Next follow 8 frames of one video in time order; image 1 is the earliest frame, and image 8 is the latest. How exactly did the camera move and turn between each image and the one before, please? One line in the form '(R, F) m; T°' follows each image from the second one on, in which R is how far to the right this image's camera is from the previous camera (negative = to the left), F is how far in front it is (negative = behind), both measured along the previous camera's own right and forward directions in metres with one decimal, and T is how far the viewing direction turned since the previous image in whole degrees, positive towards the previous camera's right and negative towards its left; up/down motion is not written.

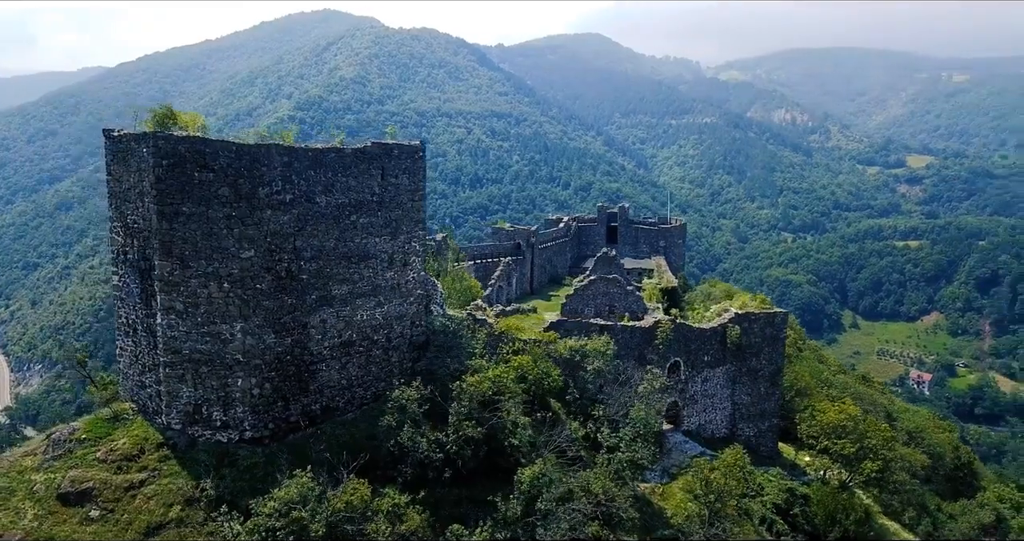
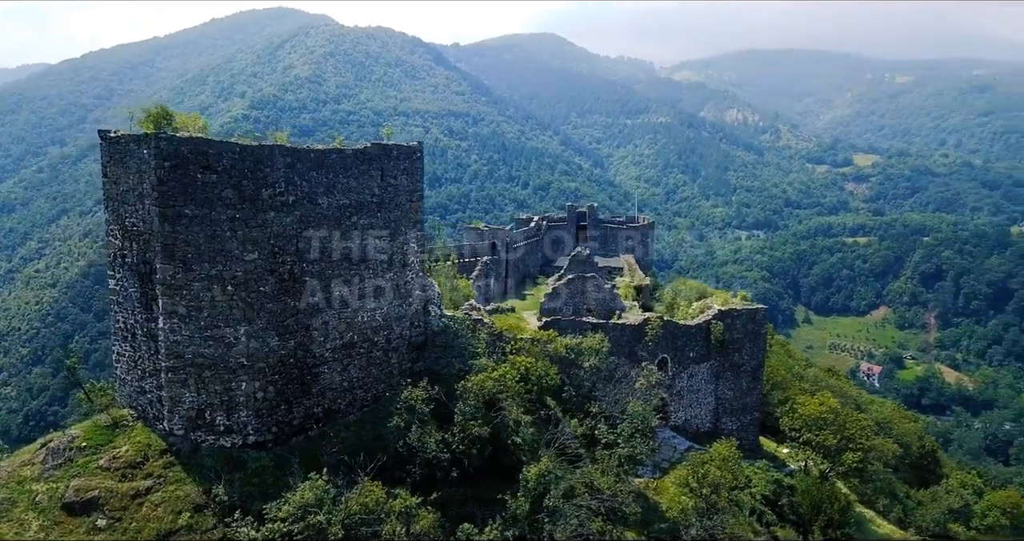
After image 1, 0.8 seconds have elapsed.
(-0.5, -0.1) m; +3°
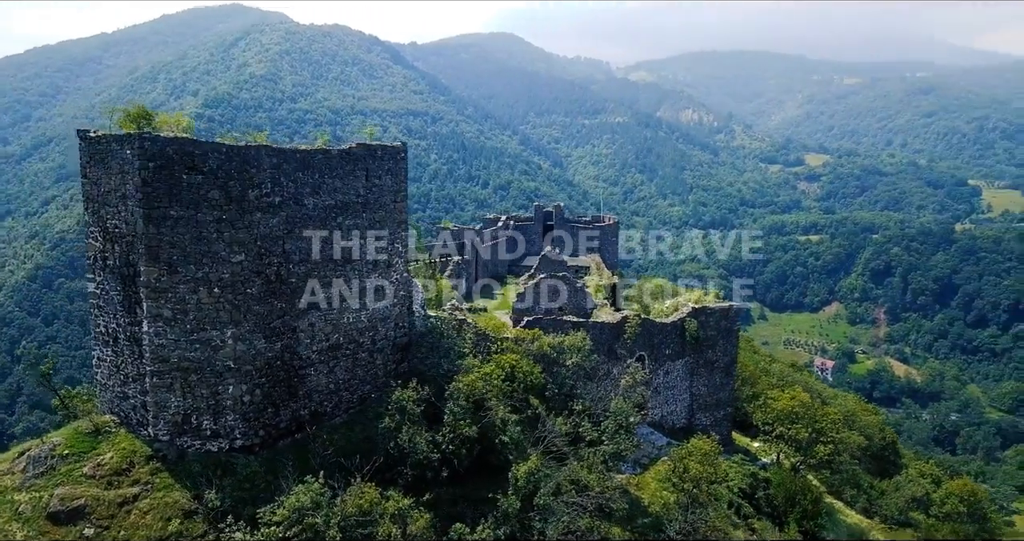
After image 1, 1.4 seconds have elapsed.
(-0.3, 0.0) m; +3°
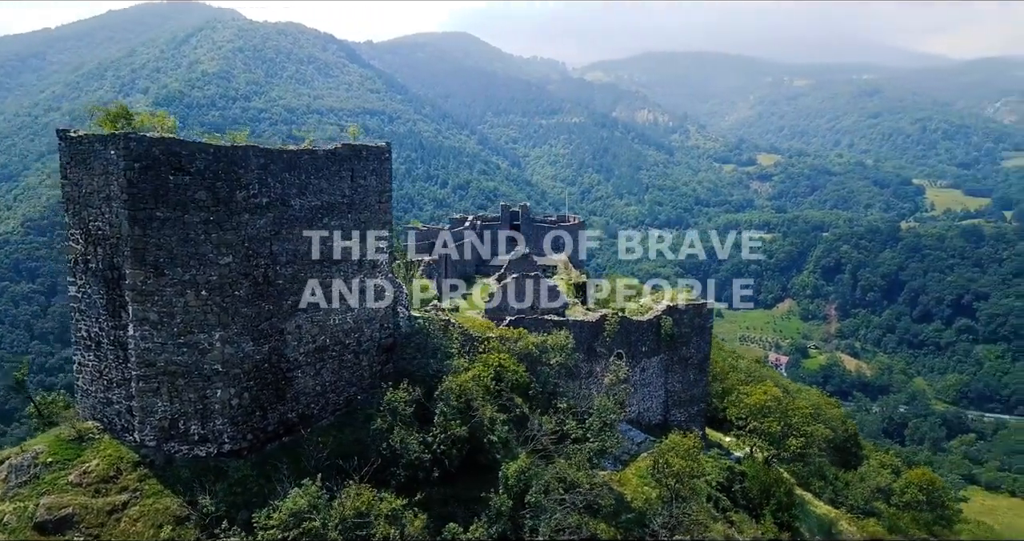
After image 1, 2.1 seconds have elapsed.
(-0.3, -0.1) m; +3°
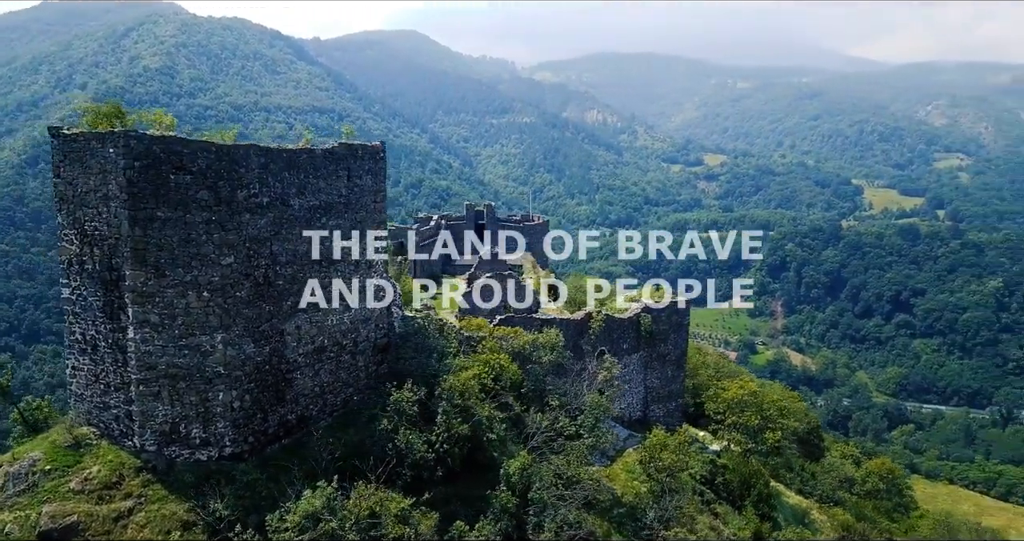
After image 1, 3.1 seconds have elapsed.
(-0.5, -0.1) m; +3°
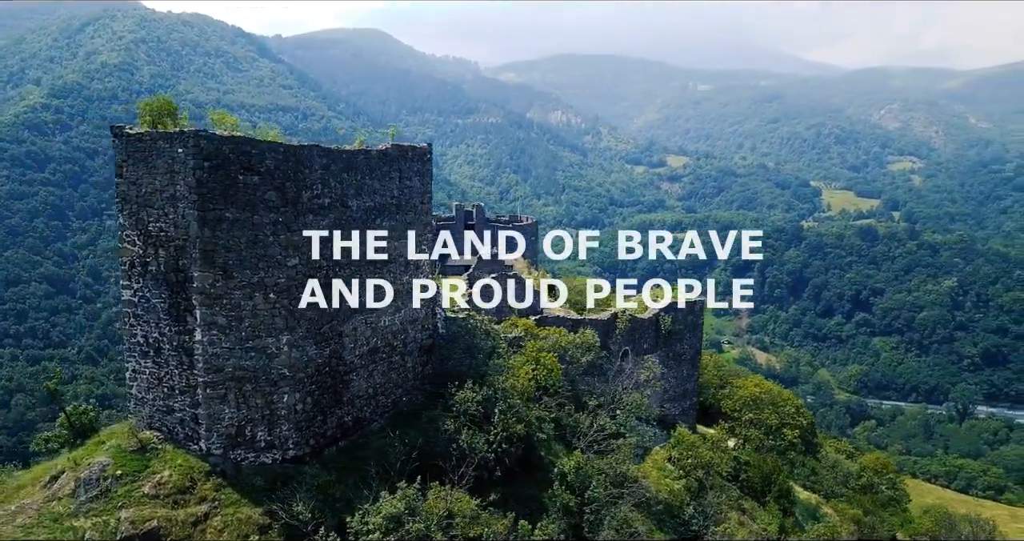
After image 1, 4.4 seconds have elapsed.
(-1.0, 0.0) m; +2°
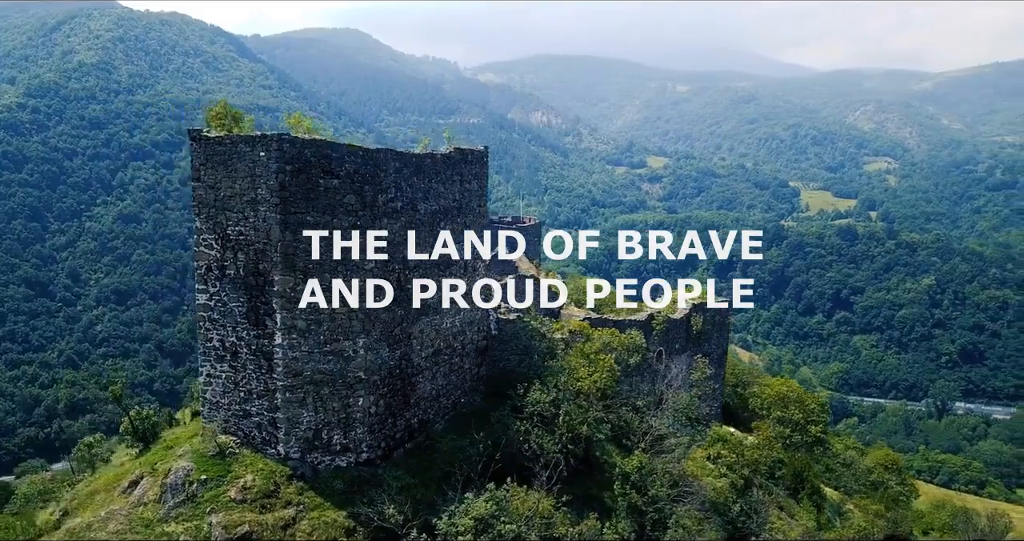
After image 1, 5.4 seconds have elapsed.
(-1.0, 0.0) m; +1°
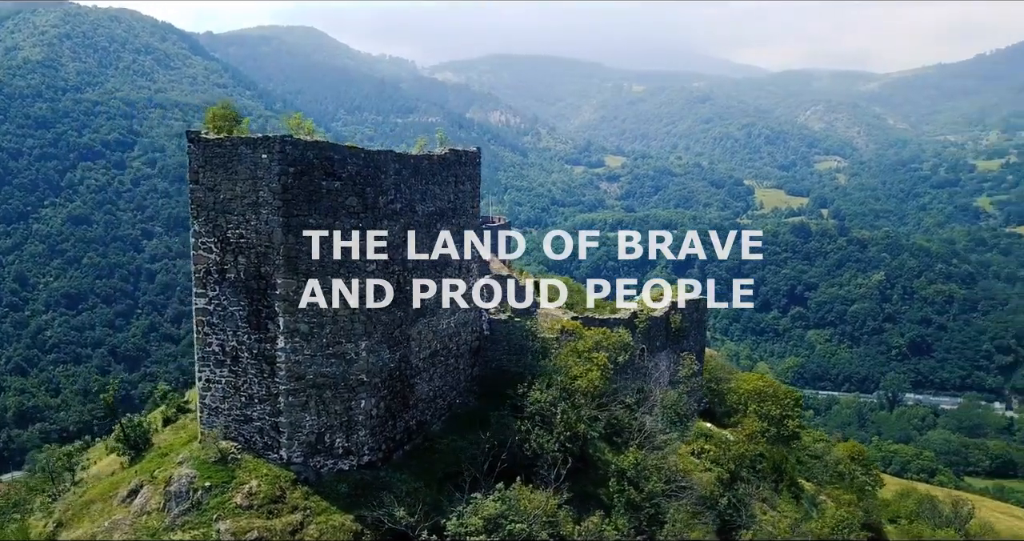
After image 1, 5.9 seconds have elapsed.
(-0.4, 0.0) m; +3°
